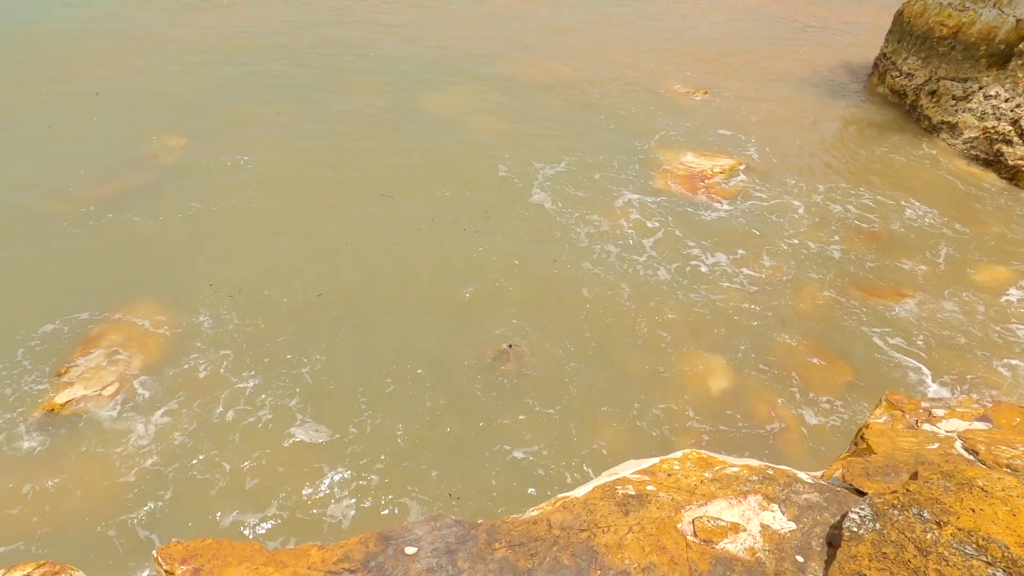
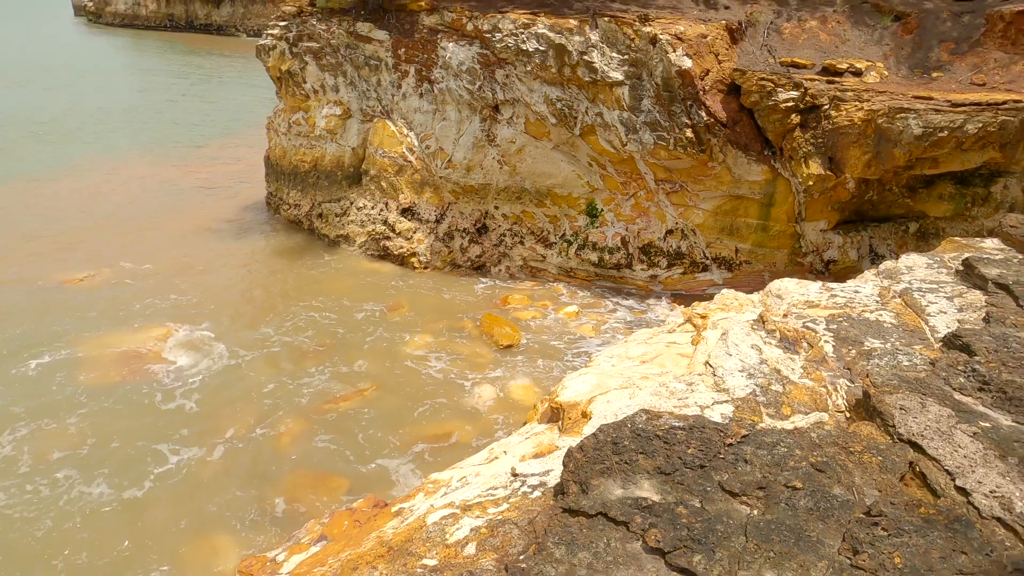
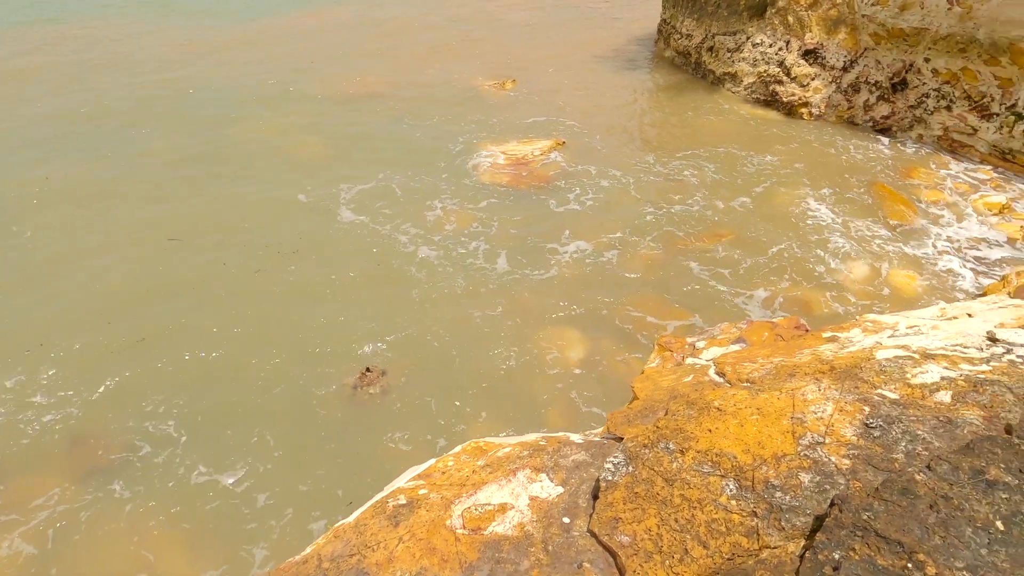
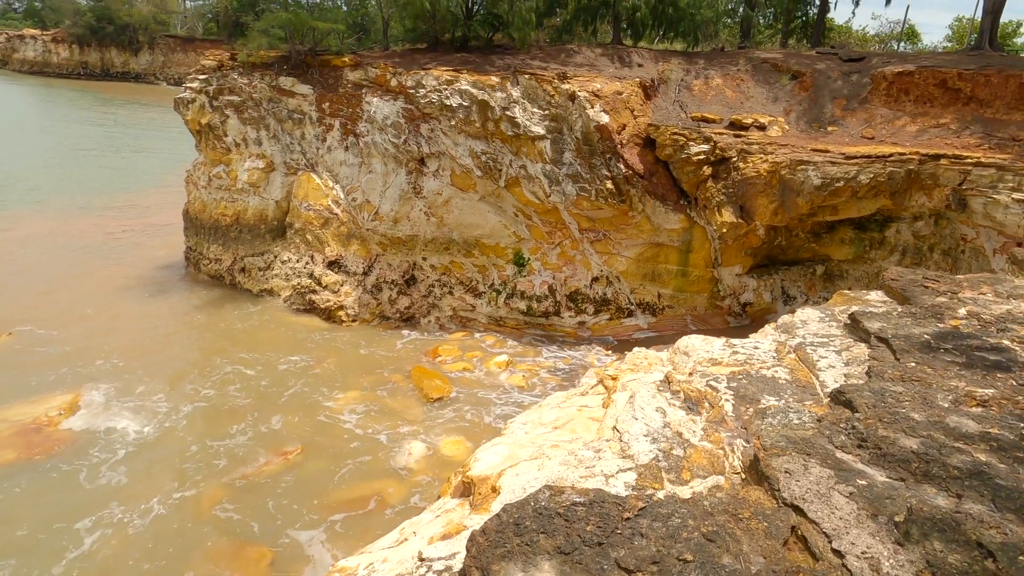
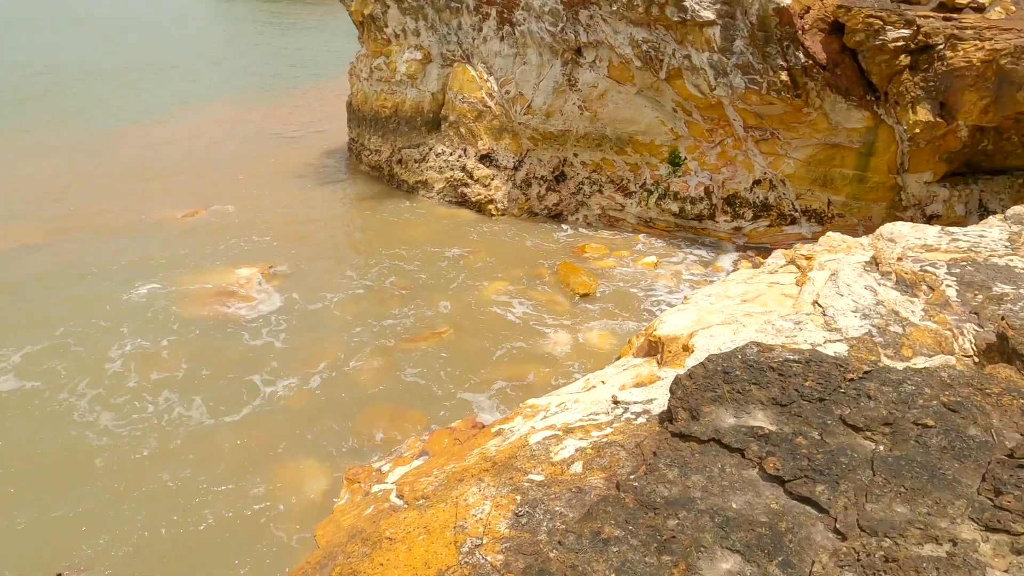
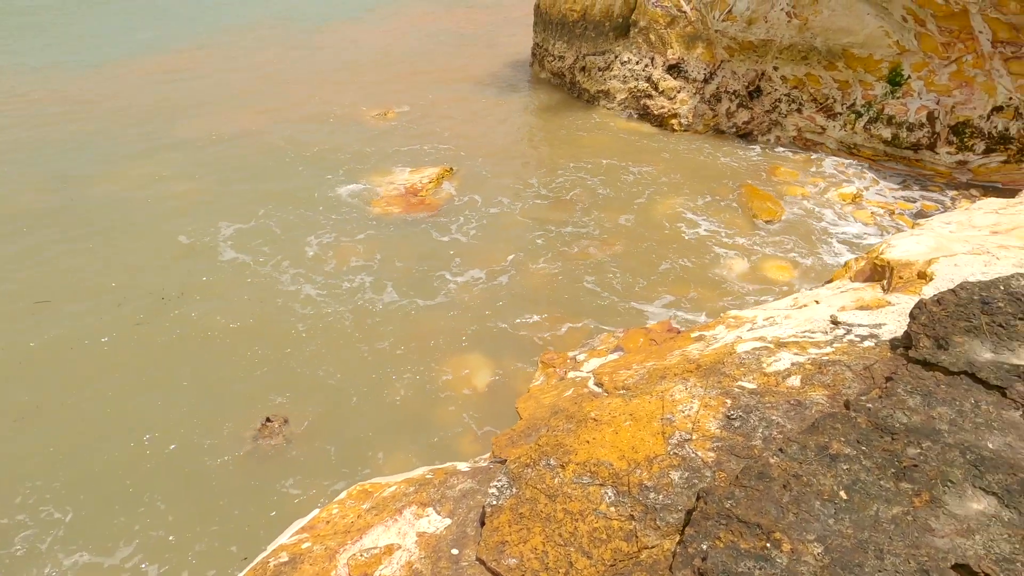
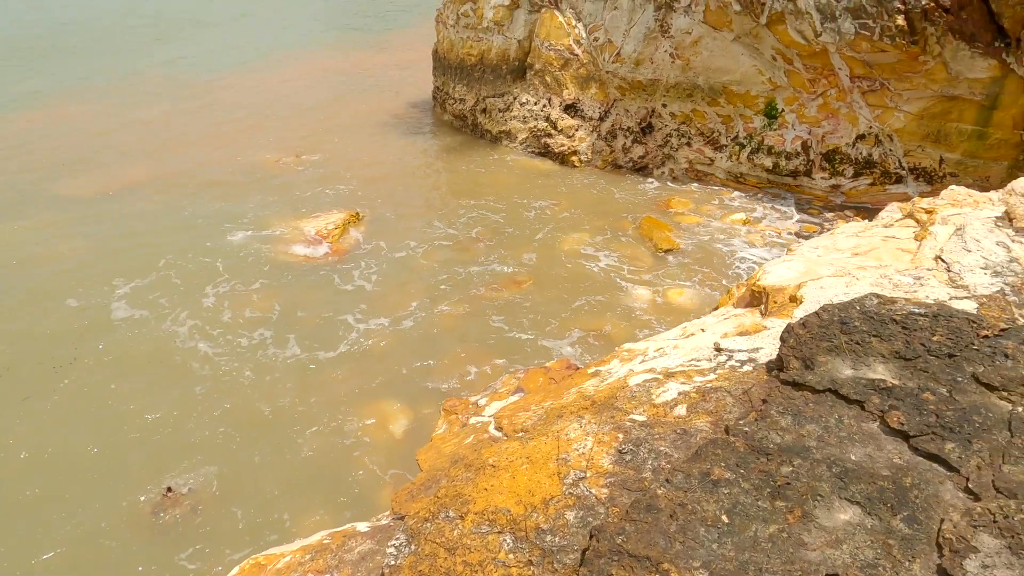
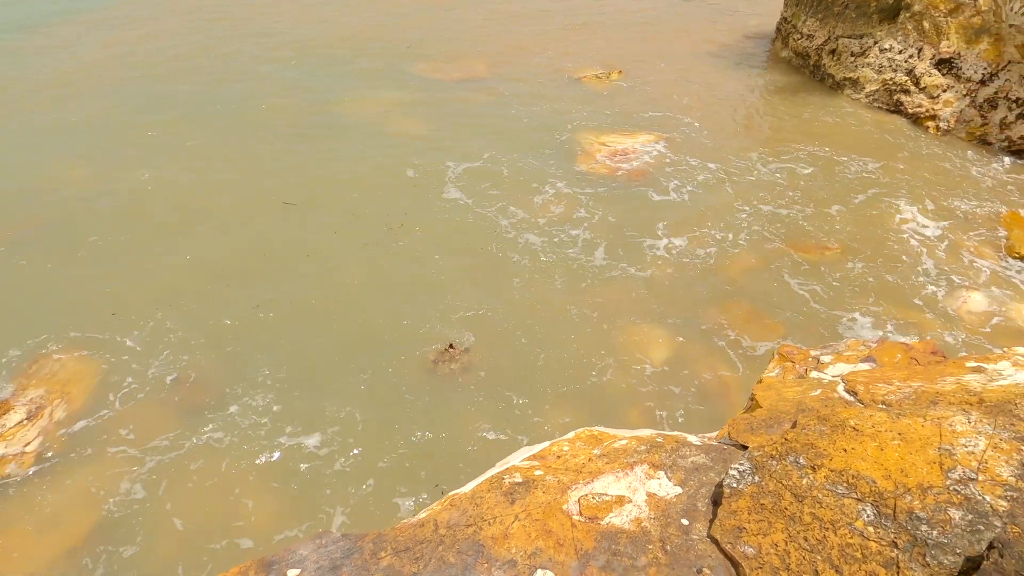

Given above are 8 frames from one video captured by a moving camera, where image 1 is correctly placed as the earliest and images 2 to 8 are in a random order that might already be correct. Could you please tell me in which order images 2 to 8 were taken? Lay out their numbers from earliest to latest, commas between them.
8, 3, 6, 7, 5, 2, 4
